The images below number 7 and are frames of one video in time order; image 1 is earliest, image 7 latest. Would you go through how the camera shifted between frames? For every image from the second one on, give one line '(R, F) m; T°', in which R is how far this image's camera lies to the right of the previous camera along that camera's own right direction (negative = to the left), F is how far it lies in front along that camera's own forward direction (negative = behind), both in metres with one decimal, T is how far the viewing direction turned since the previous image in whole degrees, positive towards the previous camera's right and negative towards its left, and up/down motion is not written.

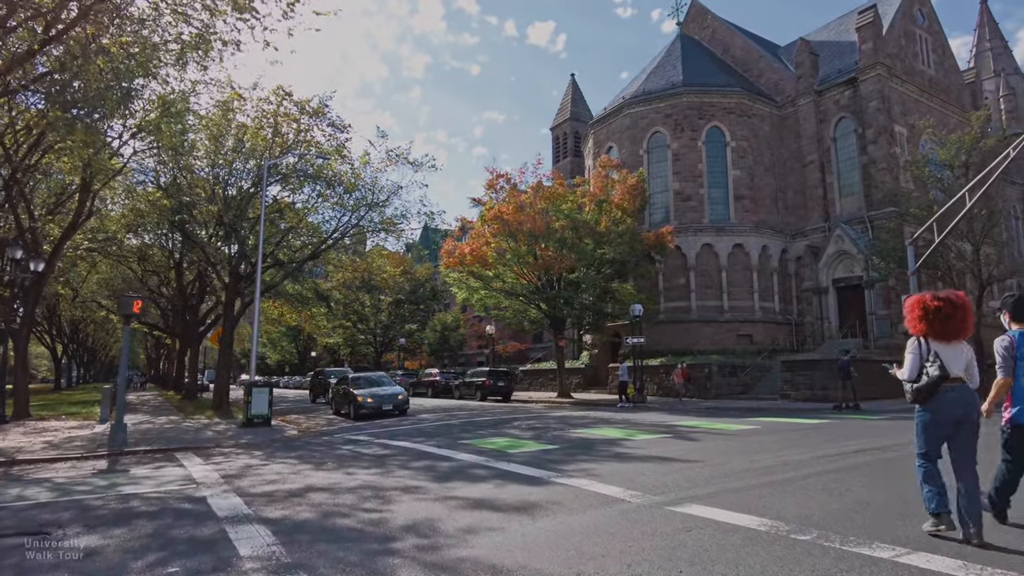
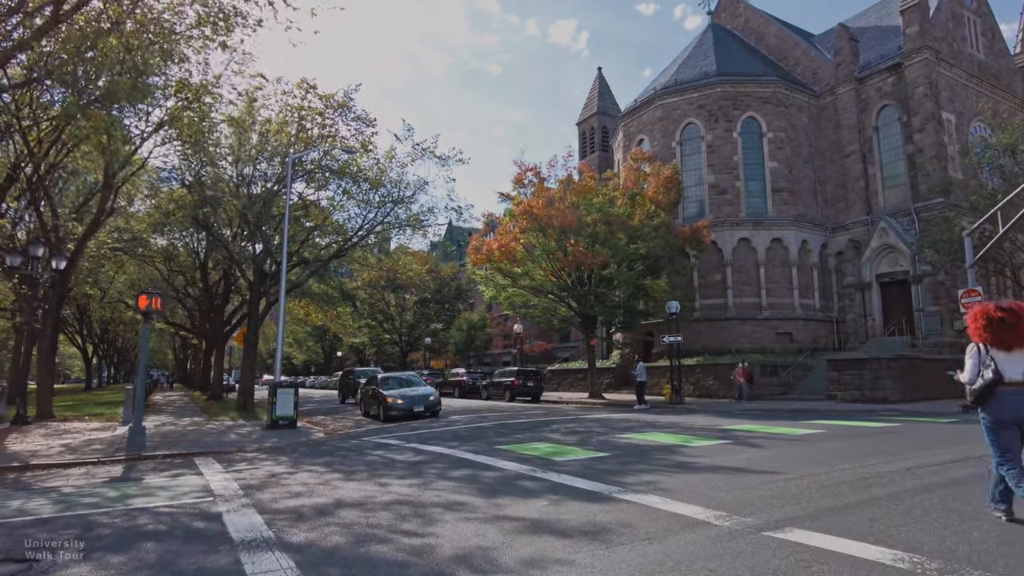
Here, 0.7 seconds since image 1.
(-0.3, +0.8) m; -2°
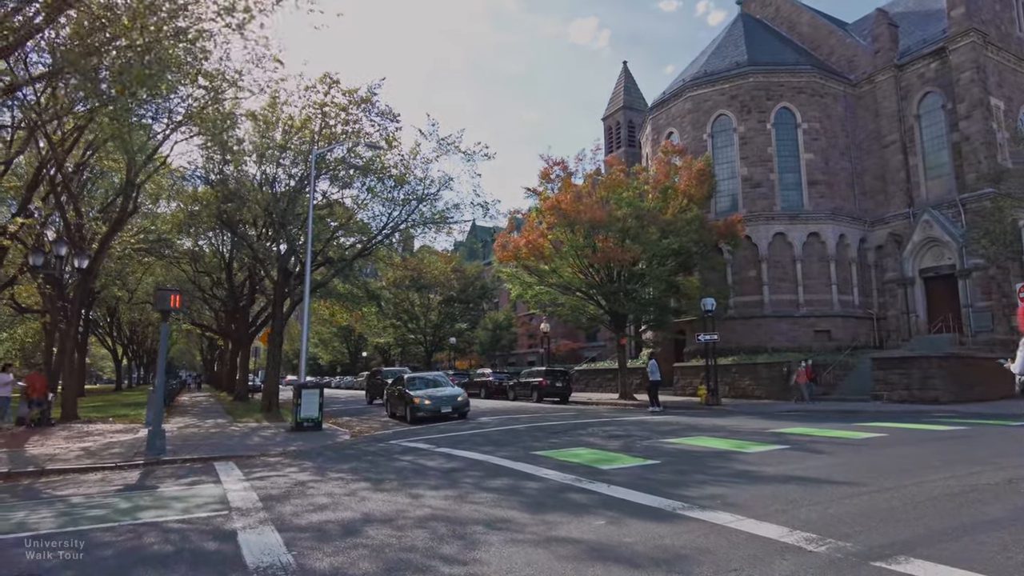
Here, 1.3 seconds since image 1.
(-0.2, +0.7) m; -2°
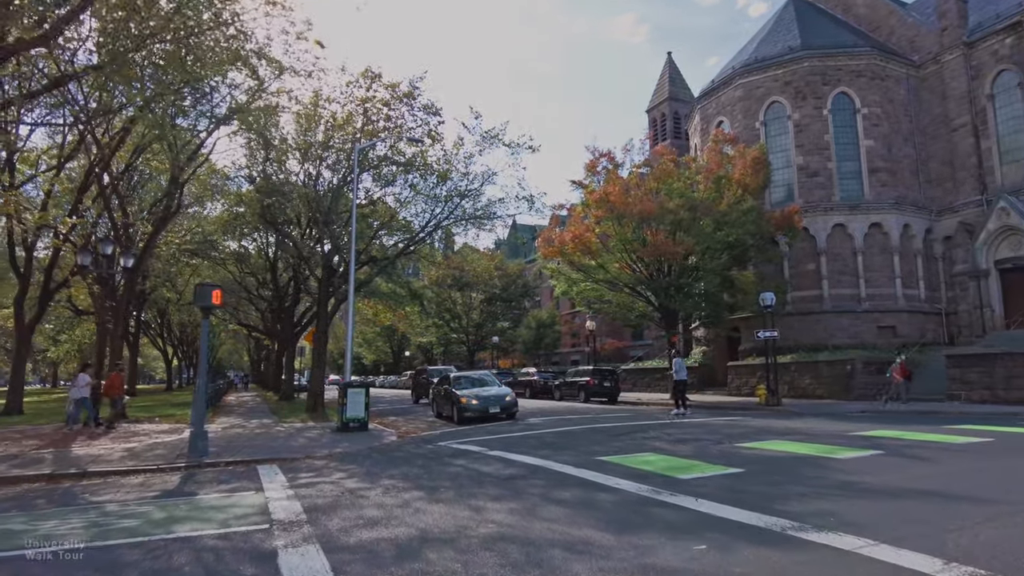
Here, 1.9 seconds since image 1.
(-0.3, +0.7) m; -3°
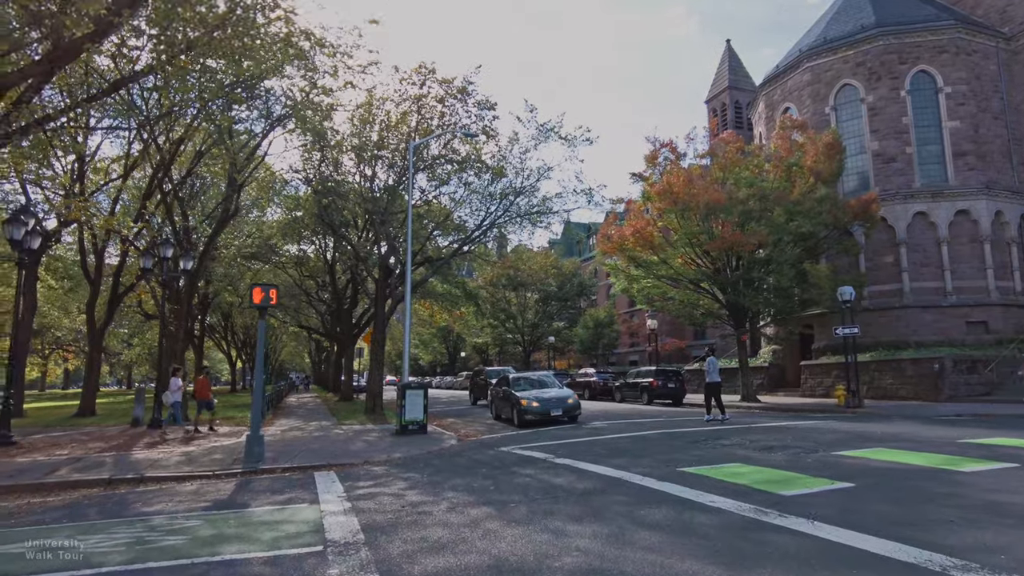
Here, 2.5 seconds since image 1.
(-0.2, +0.7) m; -5°
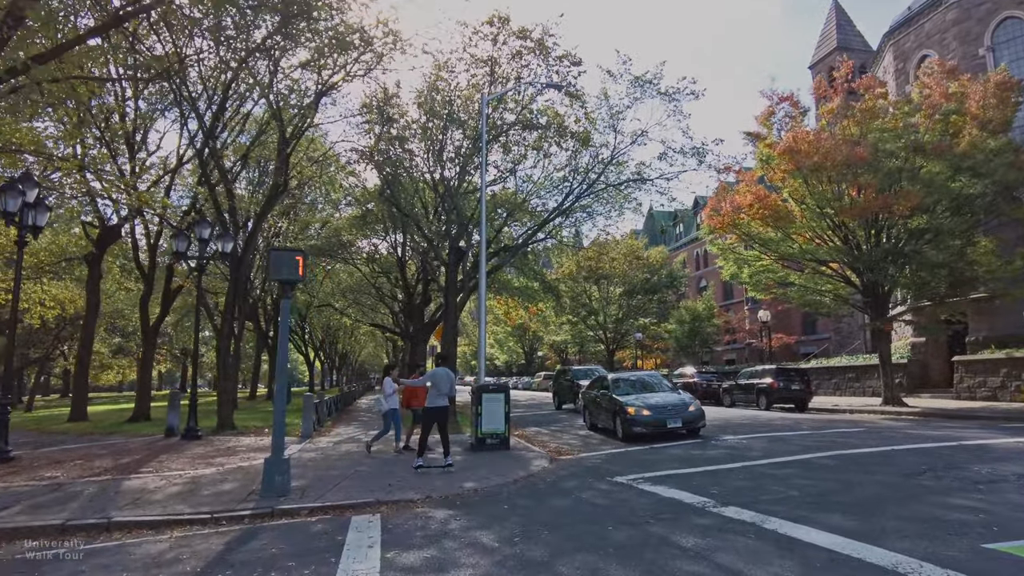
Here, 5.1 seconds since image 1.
(-0.5, +3.1) m; -7°
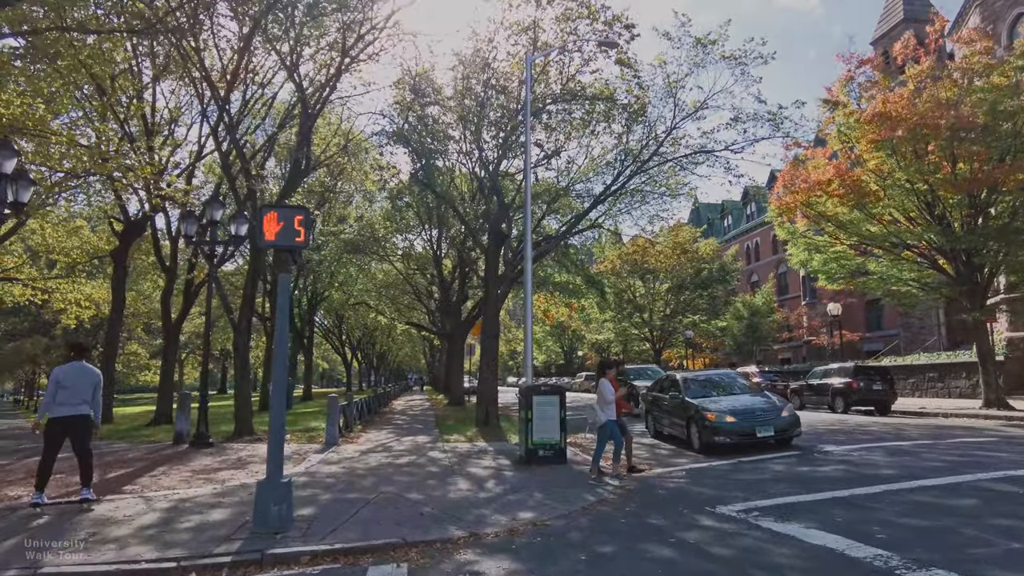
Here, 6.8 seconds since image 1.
(-0.3, +1.9) m; -3°
